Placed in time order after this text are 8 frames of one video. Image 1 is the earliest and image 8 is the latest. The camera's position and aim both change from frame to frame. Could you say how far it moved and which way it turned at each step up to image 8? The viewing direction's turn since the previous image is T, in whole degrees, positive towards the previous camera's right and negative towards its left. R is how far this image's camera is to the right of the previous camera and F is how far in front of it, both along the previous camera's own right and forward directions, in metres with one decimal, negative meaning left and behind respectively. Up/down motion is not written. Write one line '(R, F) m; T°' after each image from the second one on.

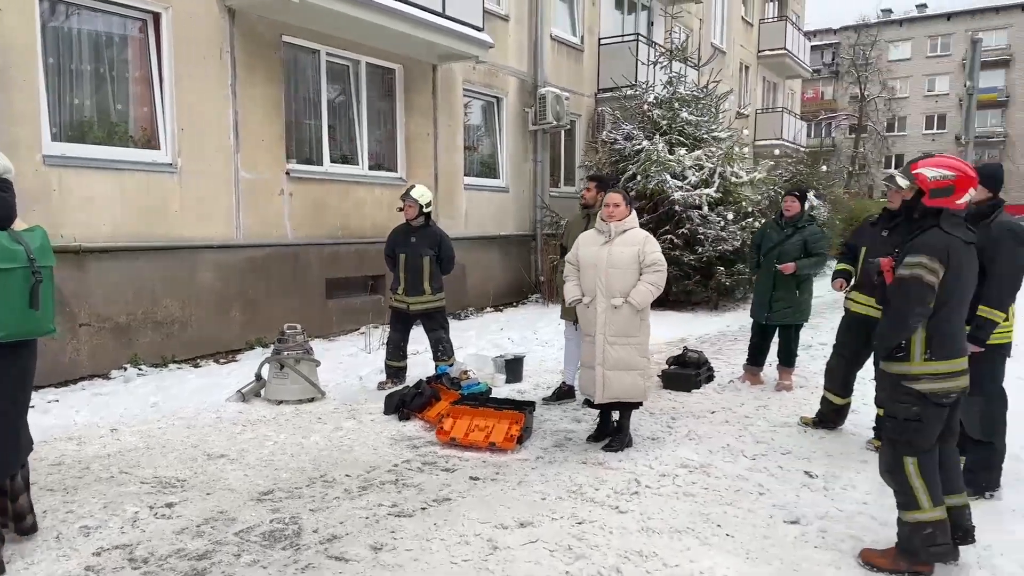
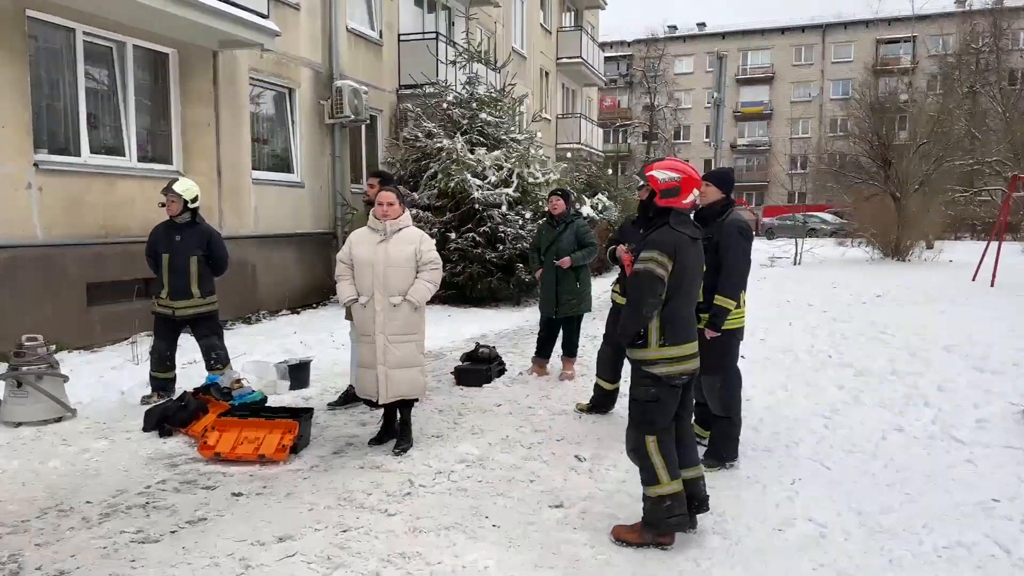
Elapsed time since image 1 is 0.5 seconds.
(+0.3, 0.0) m; +14°
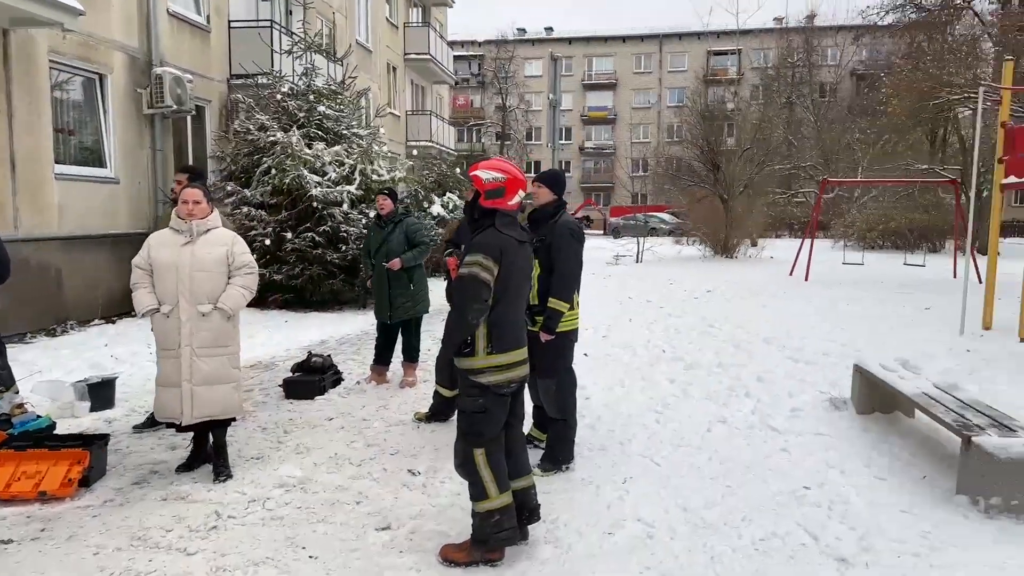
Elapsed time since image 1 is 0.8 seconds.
(+0.2, +0.2) m; +11°
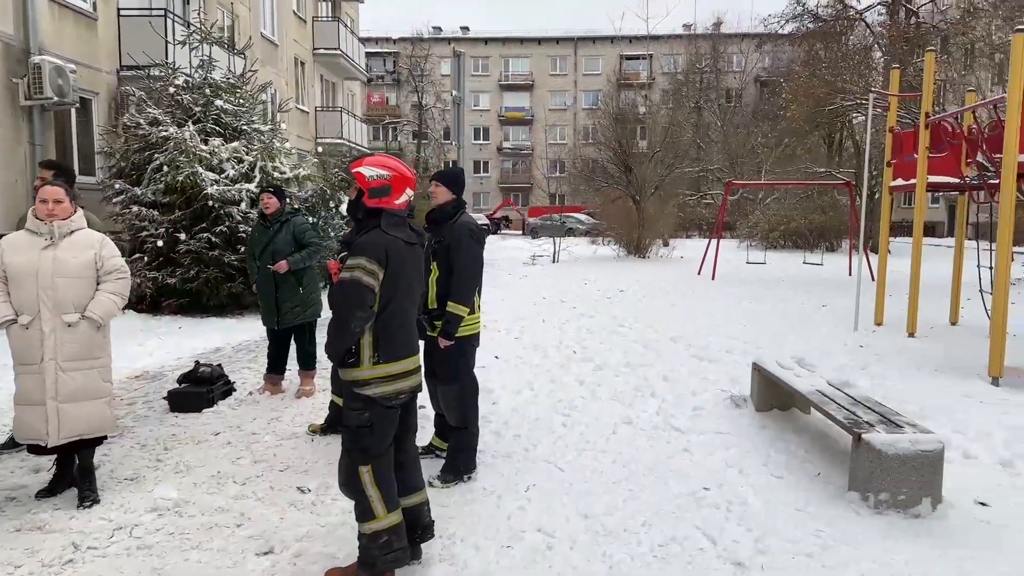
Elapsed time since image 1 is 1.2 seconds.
(+0.1, +0.1) m; +6°
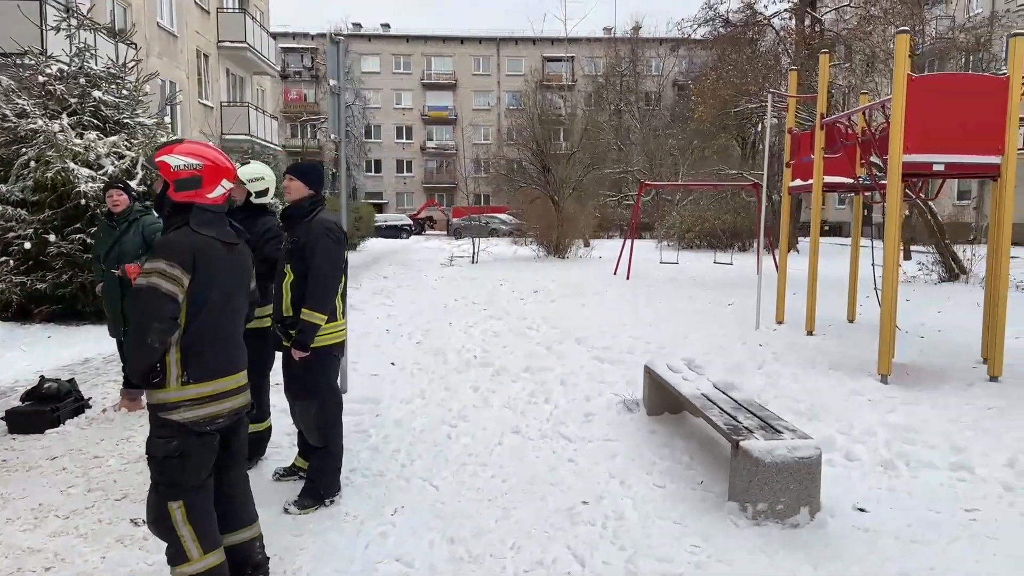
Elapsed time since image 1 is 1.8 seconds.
(+0.3, +0.2) m; +6°
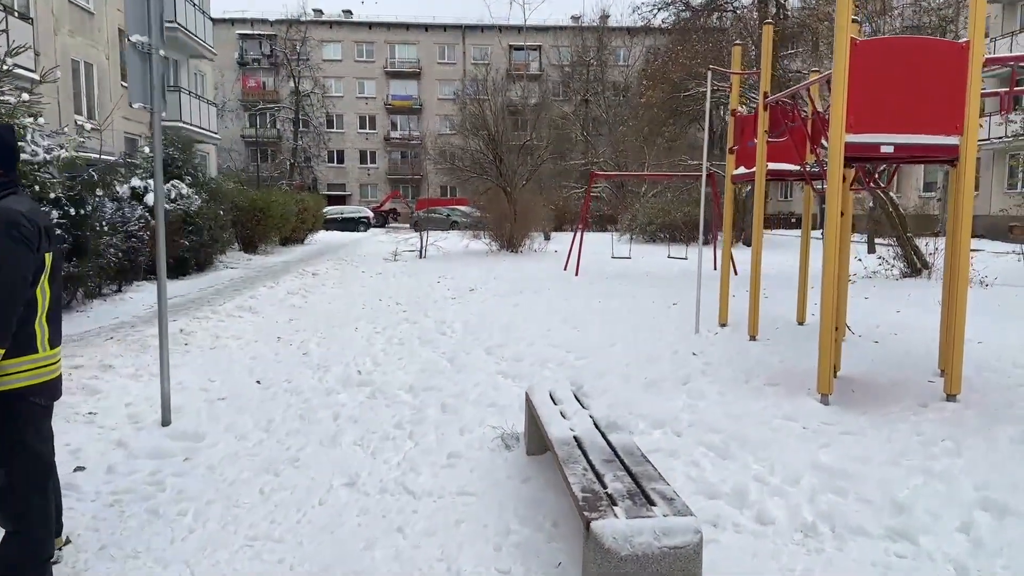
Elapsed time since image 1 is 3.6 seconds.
(+0.7, +0.9) m; +2°
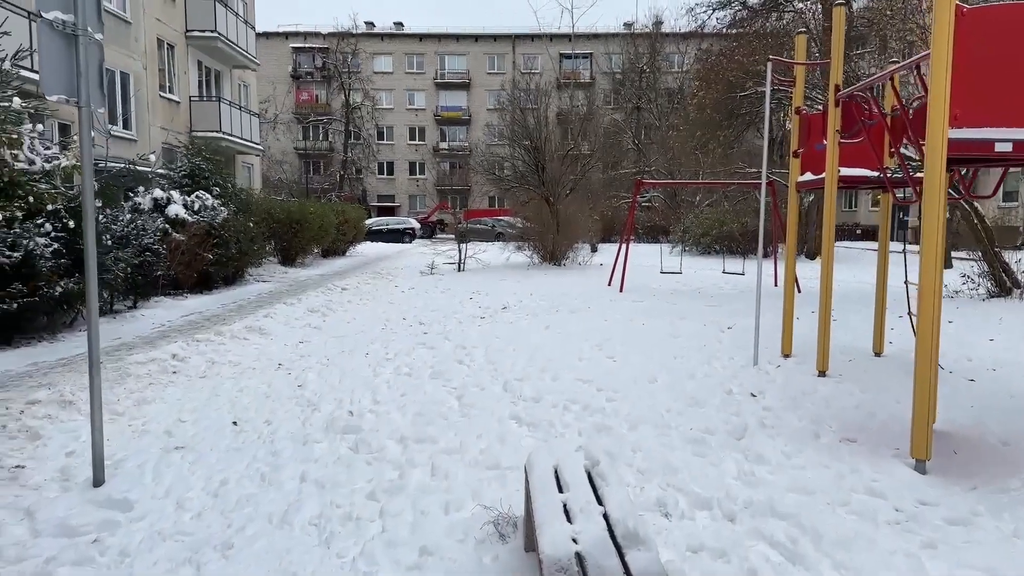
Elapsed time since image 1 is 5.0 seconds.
(+0.2, +0.9) m; -4°
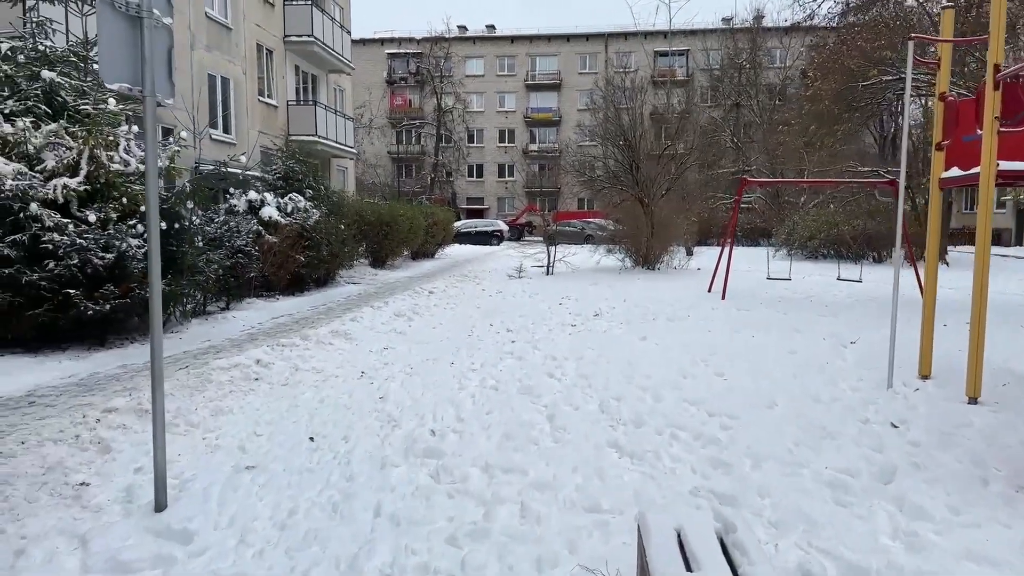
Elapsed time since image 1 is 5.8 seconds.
(-0.1, +0.5) m; -7°
